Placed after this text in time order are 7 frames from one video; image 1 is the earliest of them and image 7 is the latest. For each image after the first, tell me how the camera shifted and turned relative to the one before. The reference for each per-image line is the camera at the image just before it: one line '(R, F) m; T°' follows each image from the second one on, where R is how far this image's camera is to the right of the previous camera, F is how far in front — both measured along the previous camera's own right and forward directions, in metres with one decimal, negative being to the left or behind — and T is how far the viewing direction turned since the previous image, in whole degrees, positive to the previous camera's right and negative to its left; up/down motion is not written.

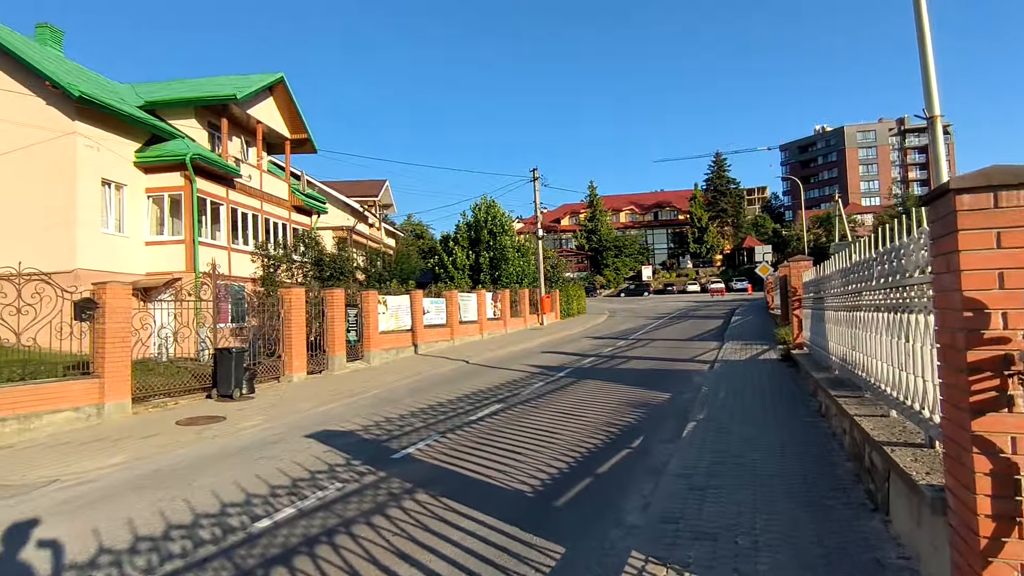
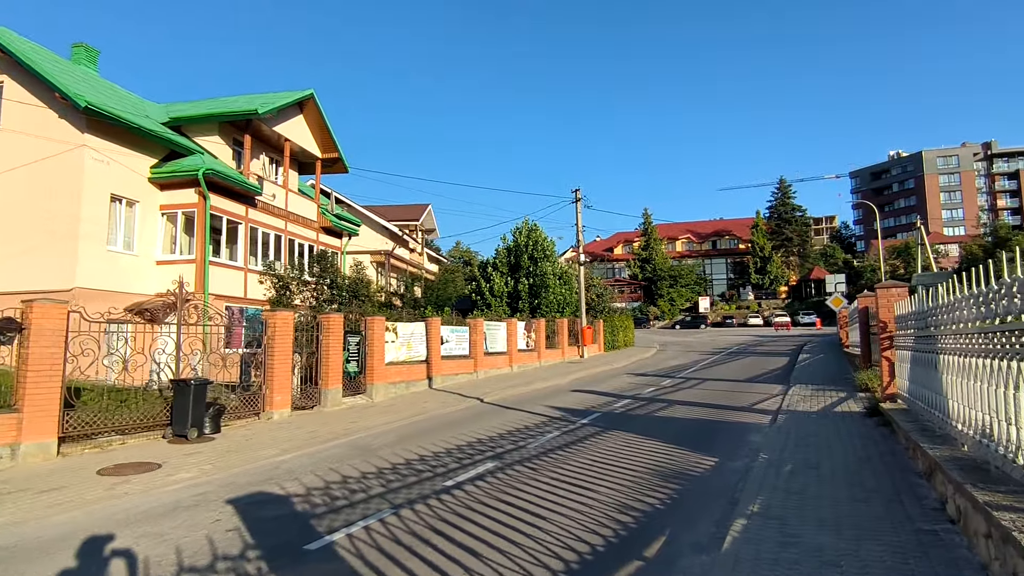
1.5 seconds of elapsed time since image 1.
(+0.7, +2.0) m; -5°
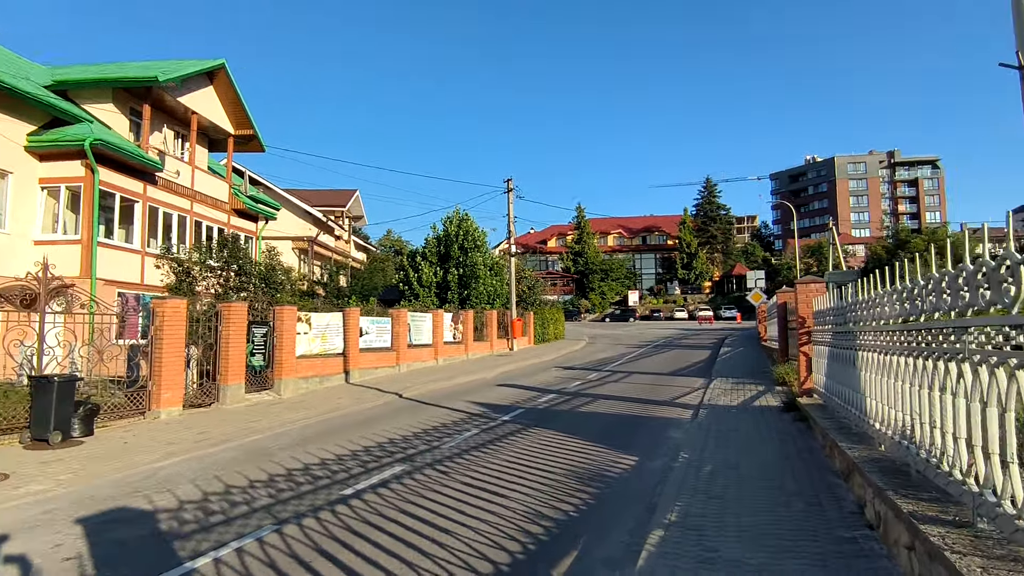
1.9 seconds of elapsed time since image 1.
(+0.2, +0.5) m; +6°
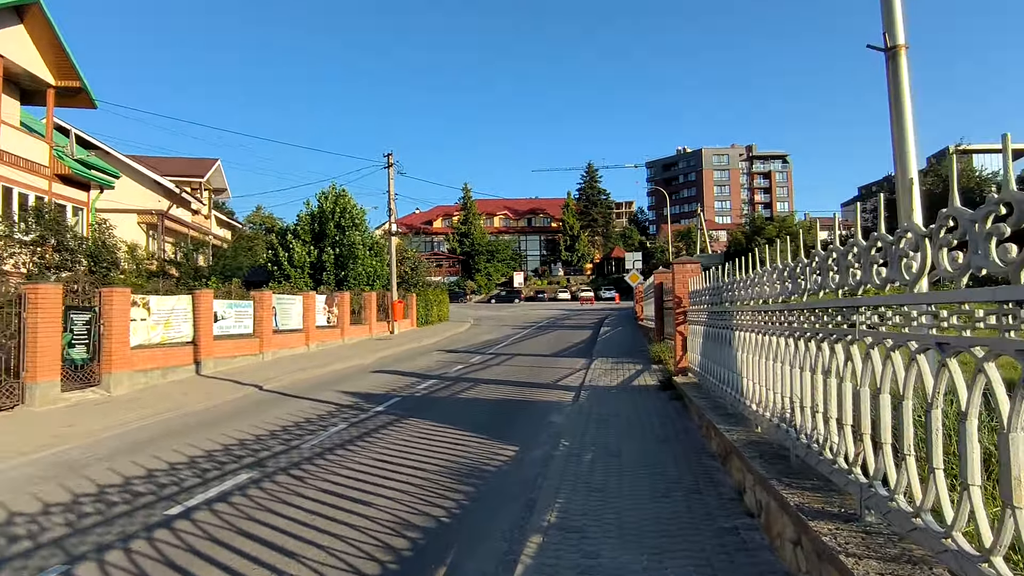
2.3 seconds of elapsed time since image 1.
(+0.2, +0.6) m; +10°
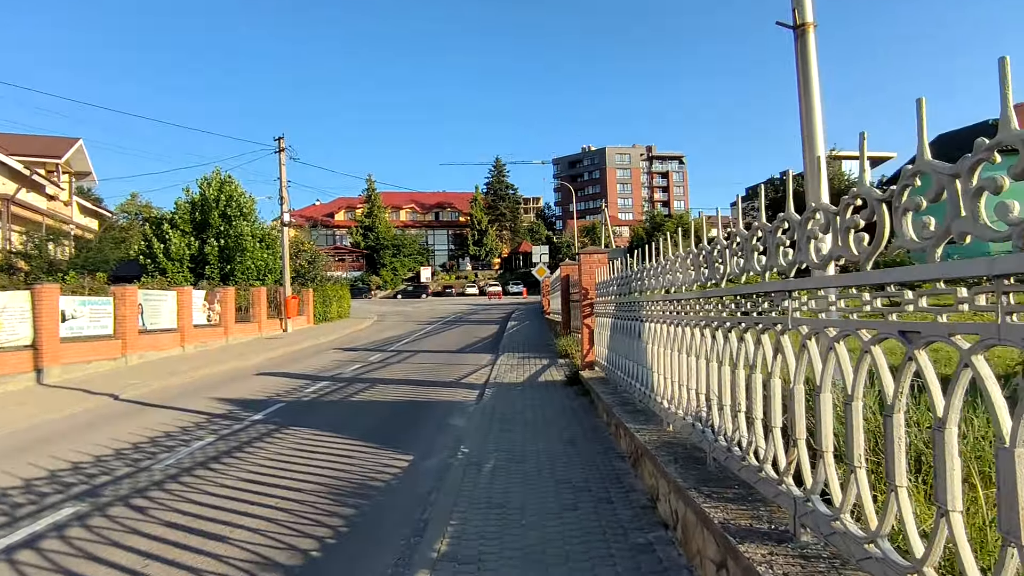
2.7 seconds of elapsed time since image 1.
(+0.2, +0.7) m; +8°
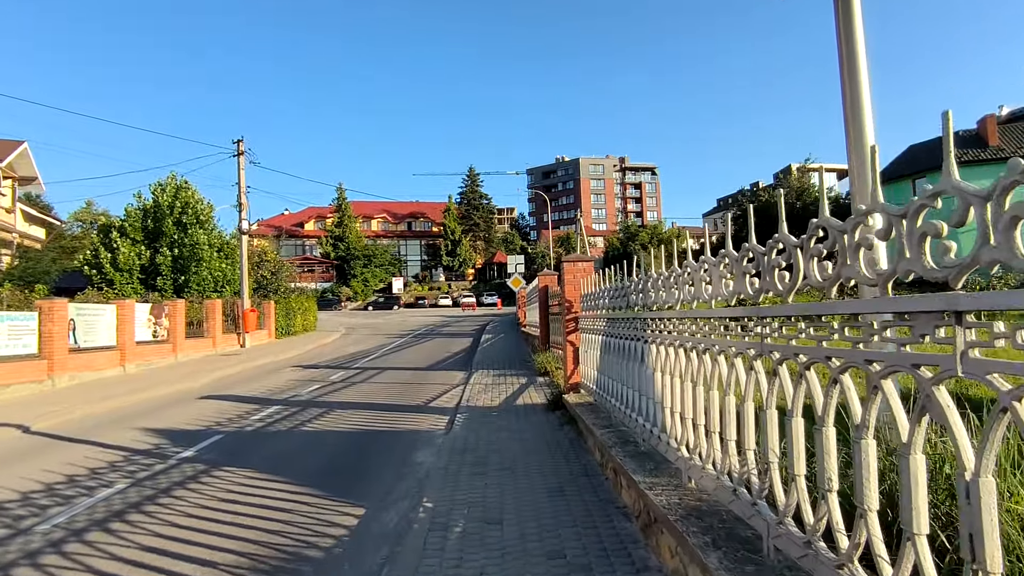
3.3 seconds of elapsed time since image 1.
(0.0, +1.2) m; +2°
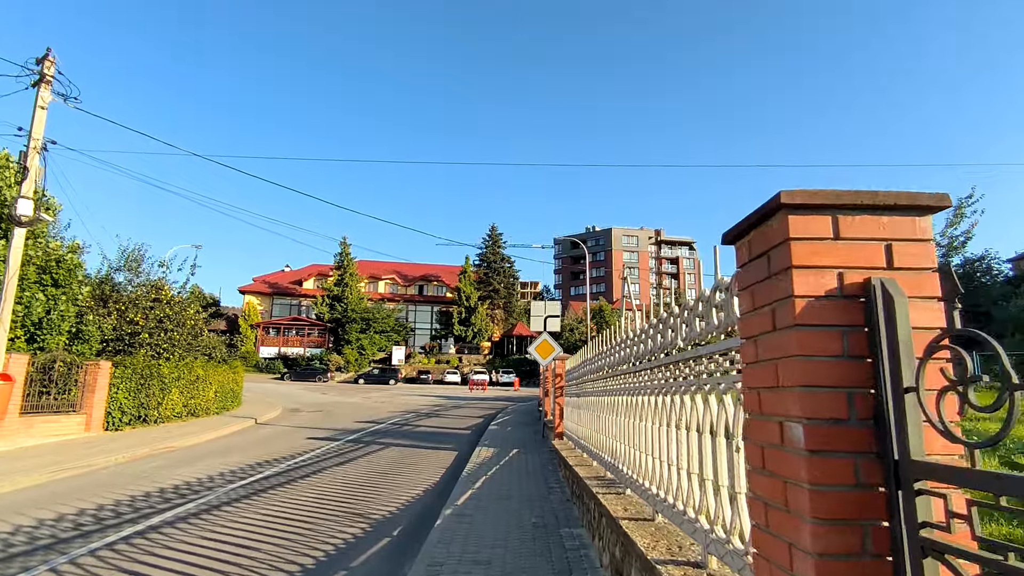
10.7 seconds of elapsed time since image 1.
(-0.1, +11.6) m; -2°
